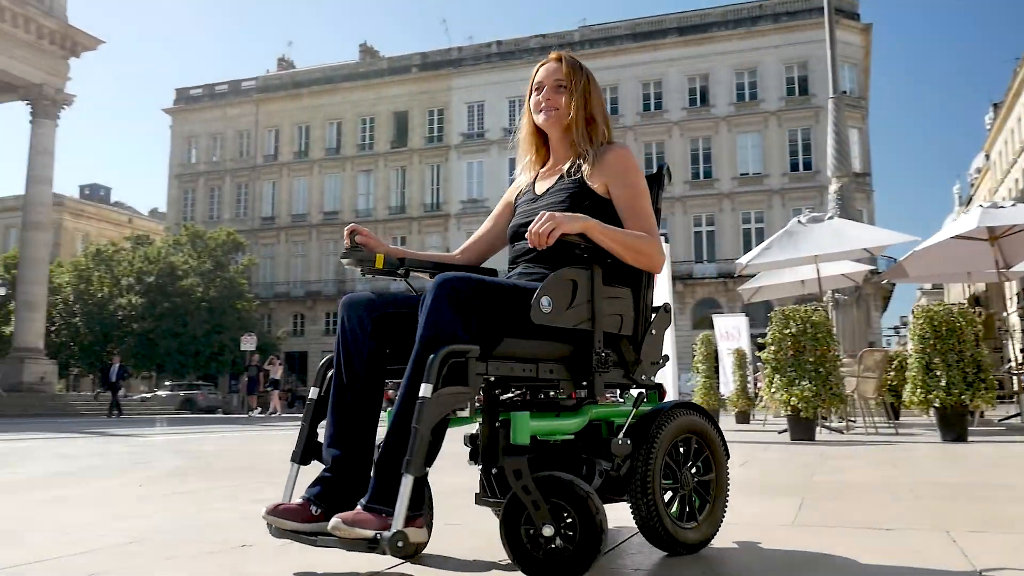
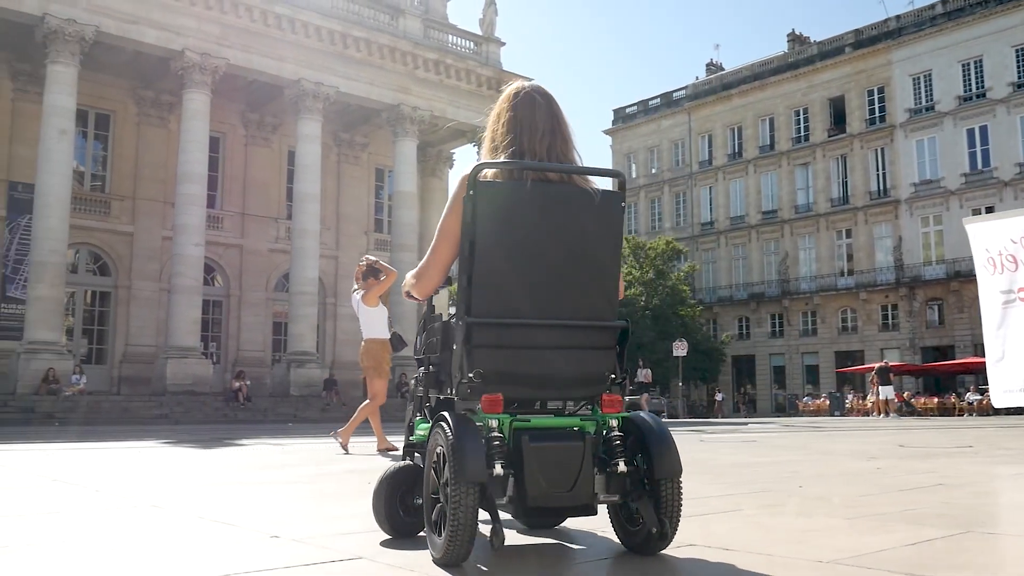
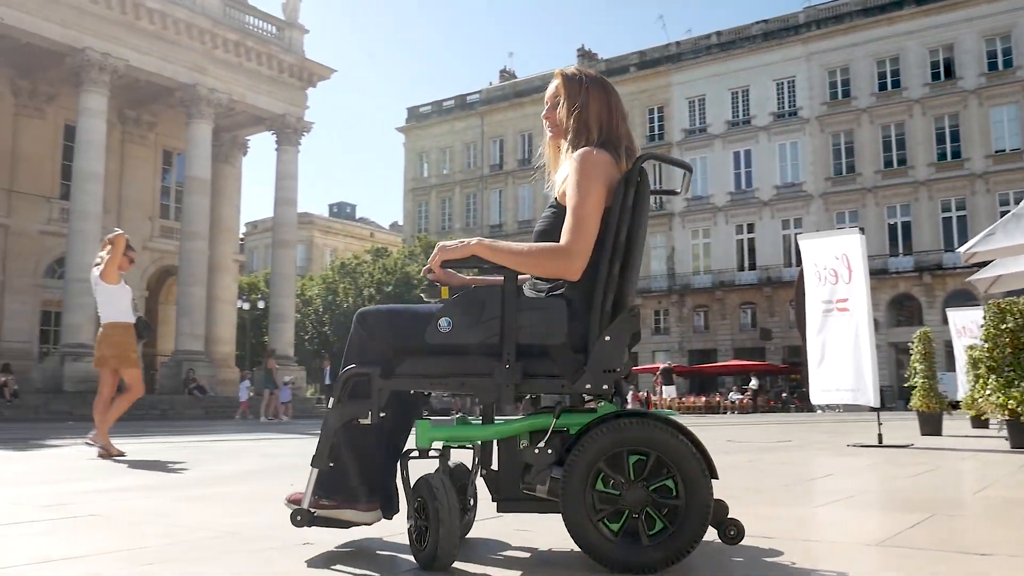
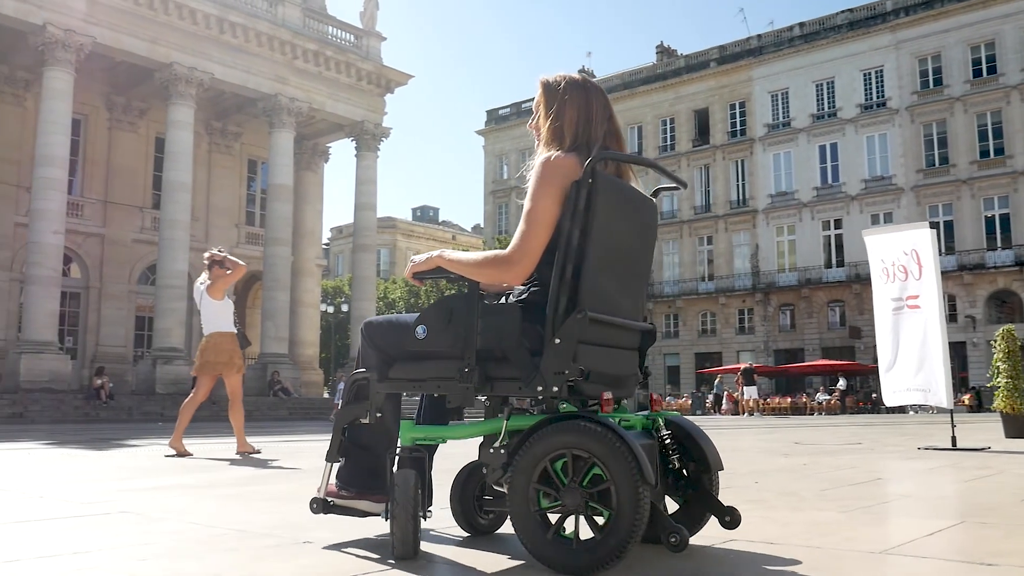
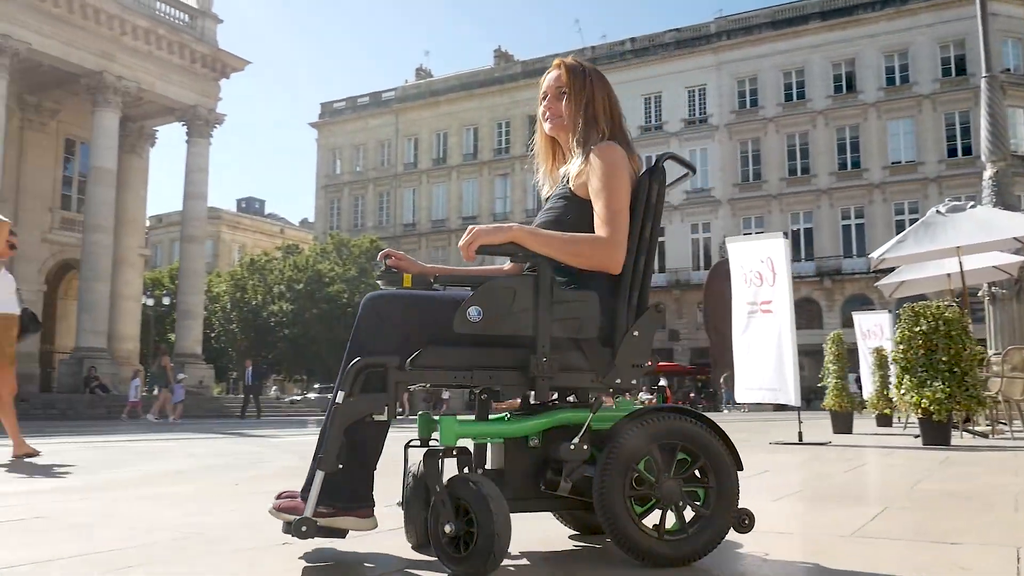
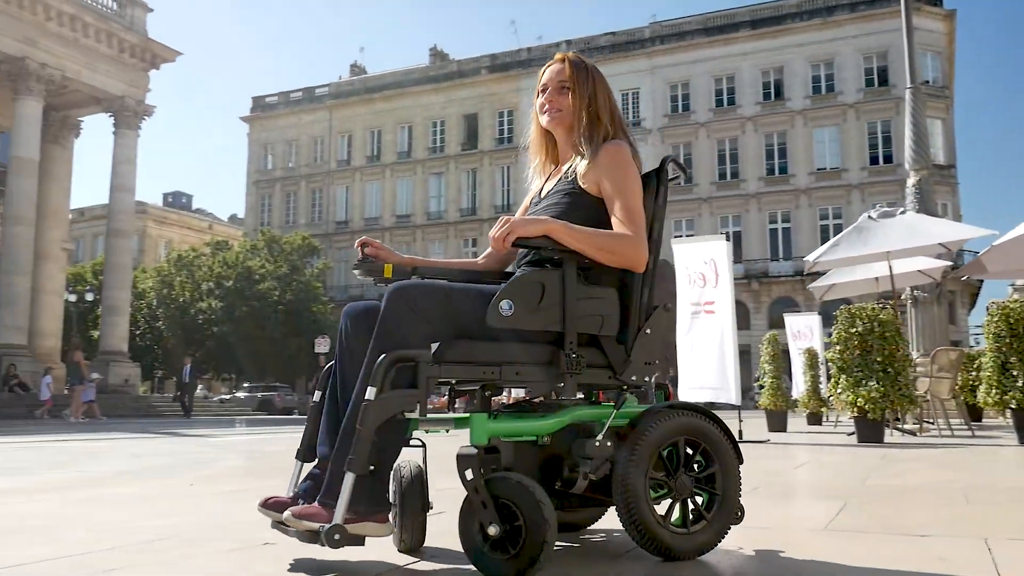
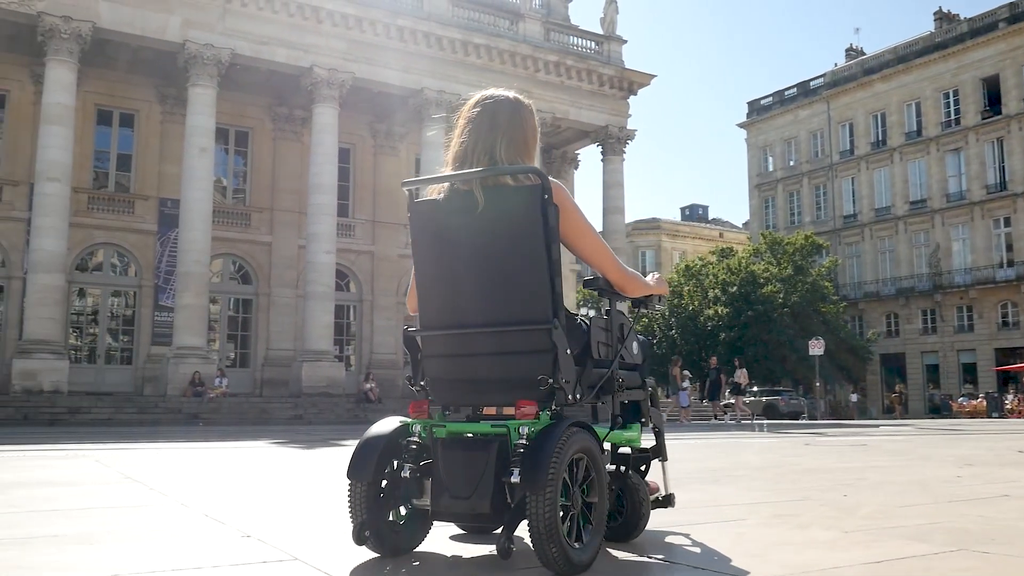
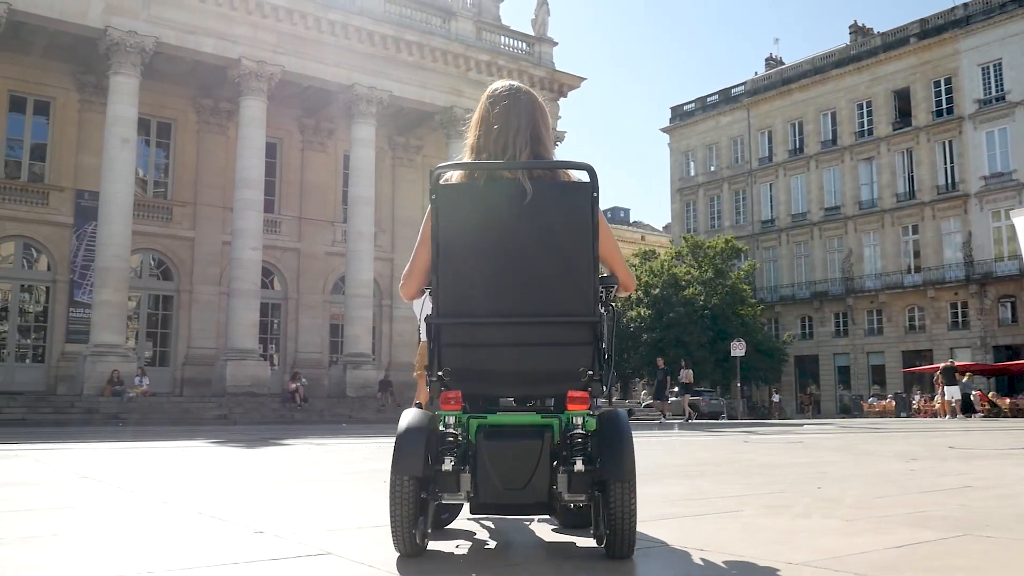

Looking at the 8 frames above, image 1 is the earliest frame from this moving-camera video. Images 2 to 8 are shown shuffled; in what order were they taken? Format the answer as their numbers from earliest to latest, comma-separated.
6, 5, 3, 4, 2, 8, 7
